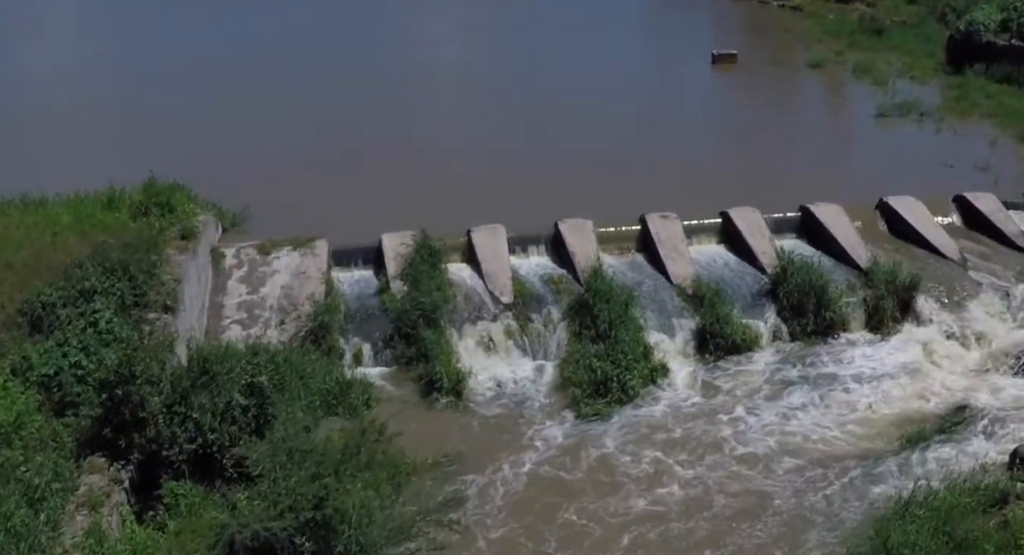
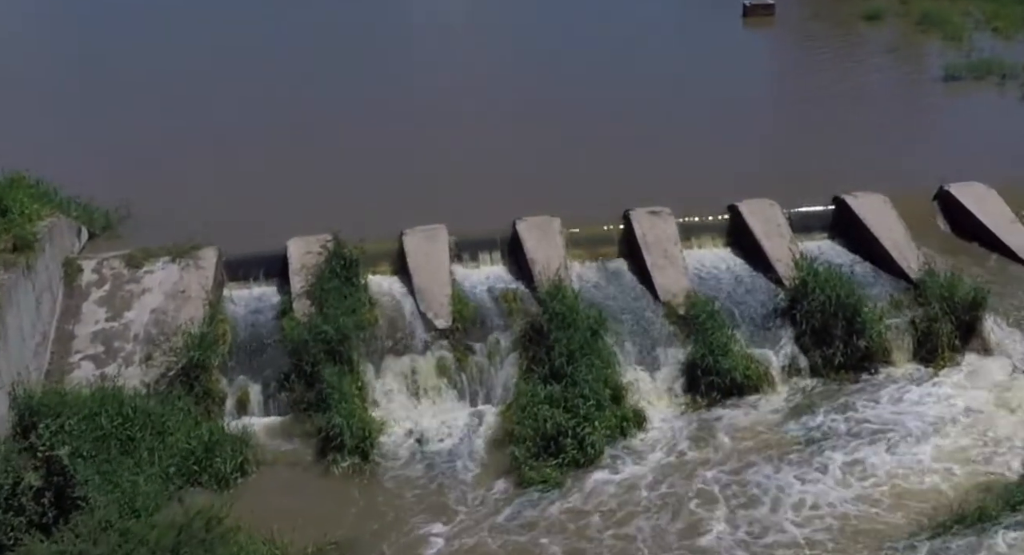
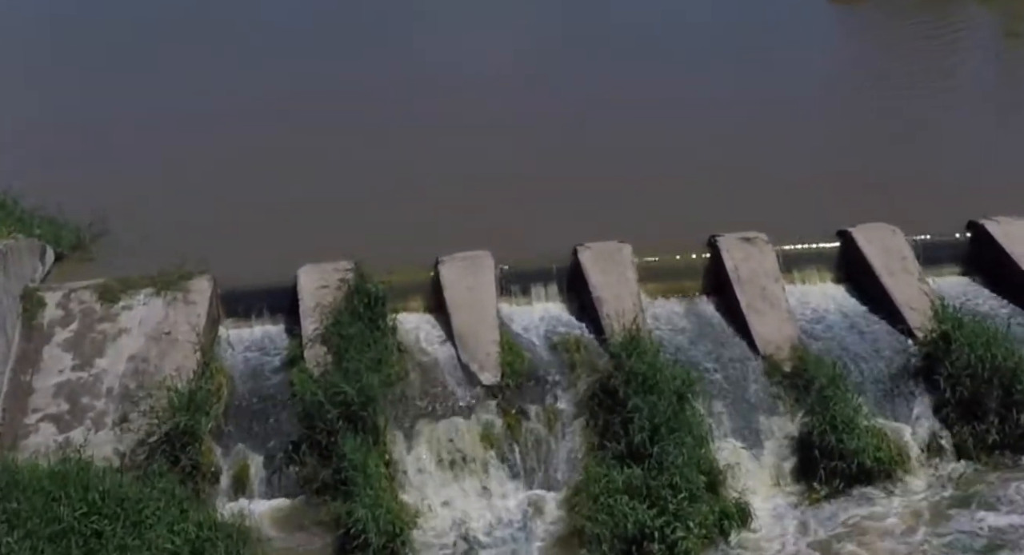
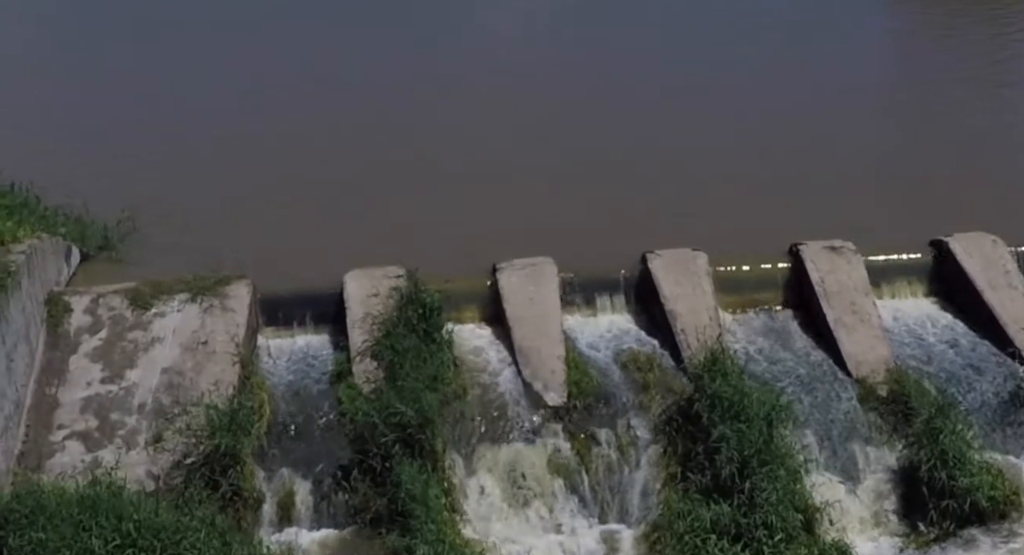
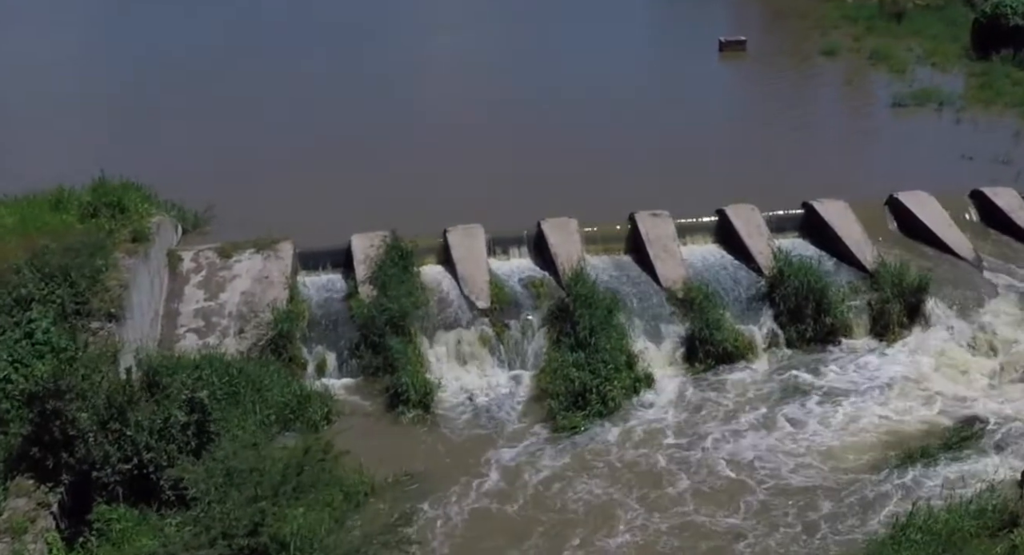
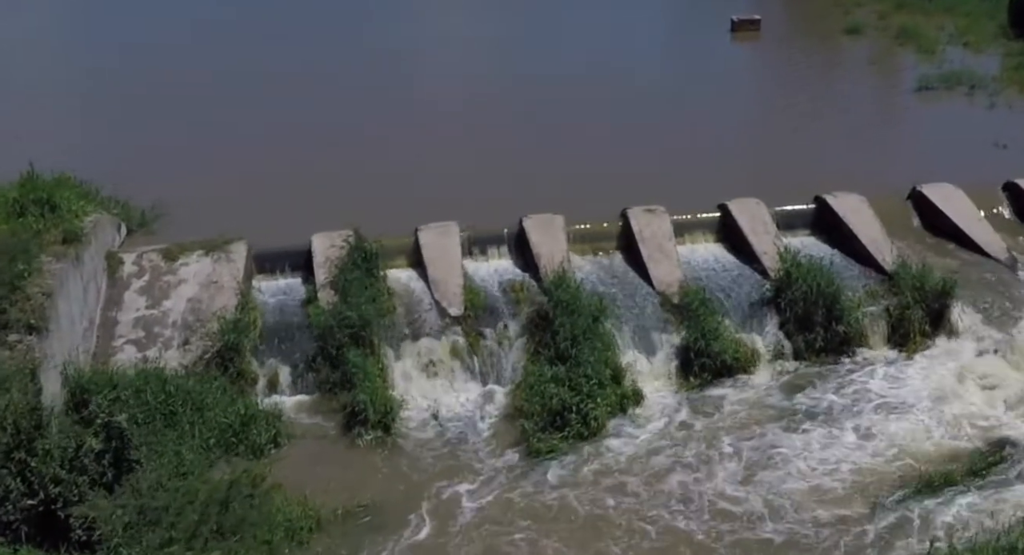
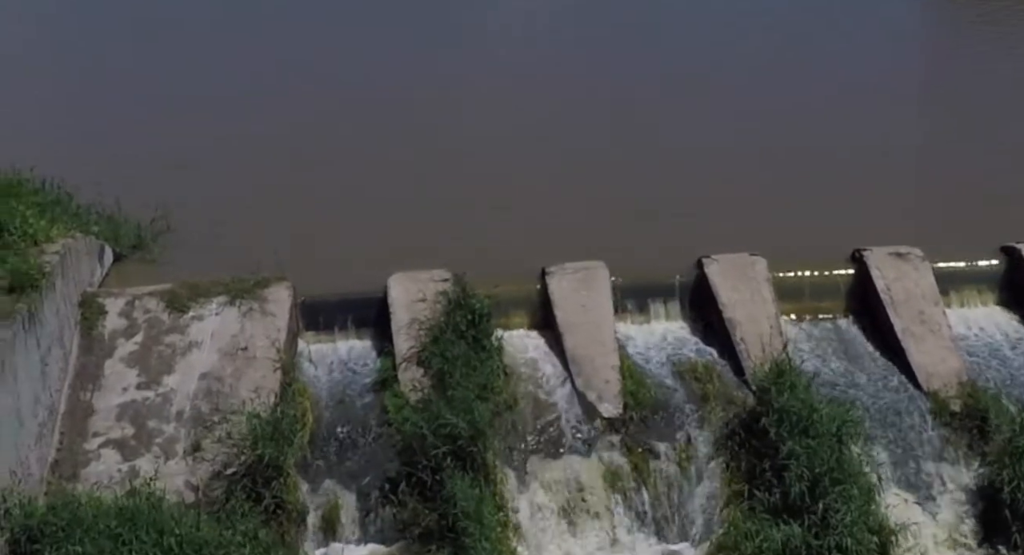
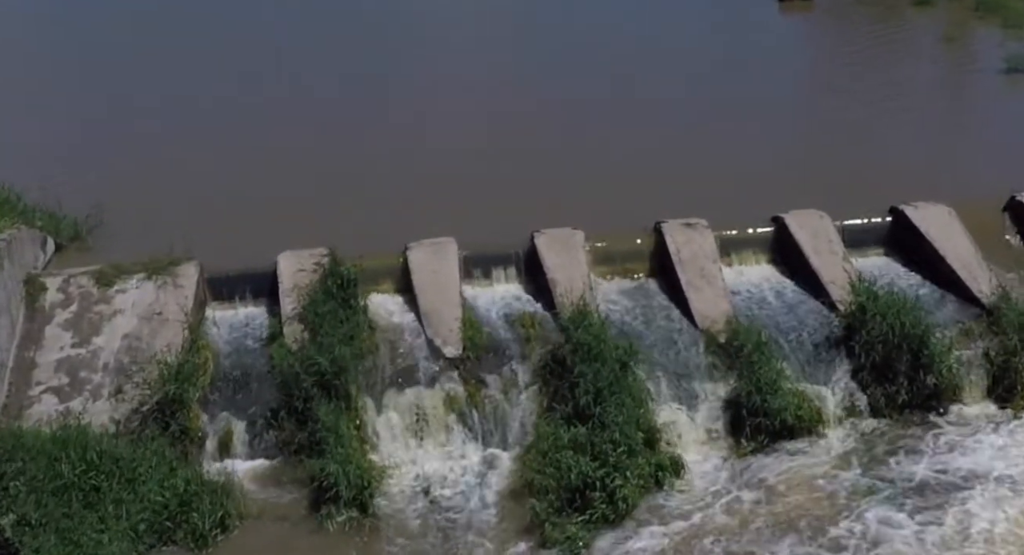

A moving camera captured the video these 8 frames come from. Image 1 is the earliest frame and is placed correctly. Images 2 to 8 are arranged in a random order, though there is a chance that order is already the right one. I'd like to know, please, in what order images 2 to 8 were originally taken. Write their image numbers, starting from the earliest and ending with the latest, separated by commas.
5, 6, 2, 8, 3, 4, 7
